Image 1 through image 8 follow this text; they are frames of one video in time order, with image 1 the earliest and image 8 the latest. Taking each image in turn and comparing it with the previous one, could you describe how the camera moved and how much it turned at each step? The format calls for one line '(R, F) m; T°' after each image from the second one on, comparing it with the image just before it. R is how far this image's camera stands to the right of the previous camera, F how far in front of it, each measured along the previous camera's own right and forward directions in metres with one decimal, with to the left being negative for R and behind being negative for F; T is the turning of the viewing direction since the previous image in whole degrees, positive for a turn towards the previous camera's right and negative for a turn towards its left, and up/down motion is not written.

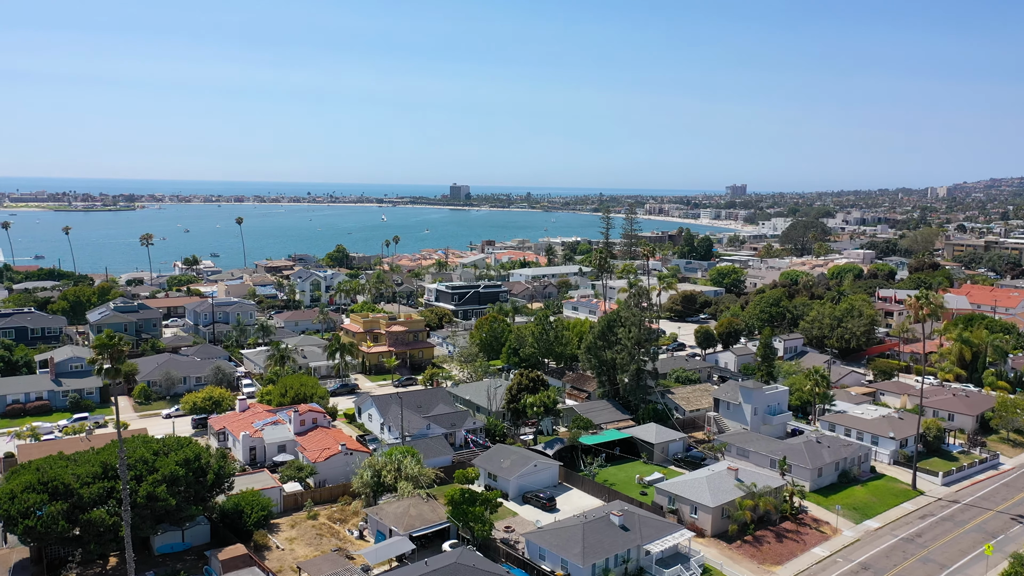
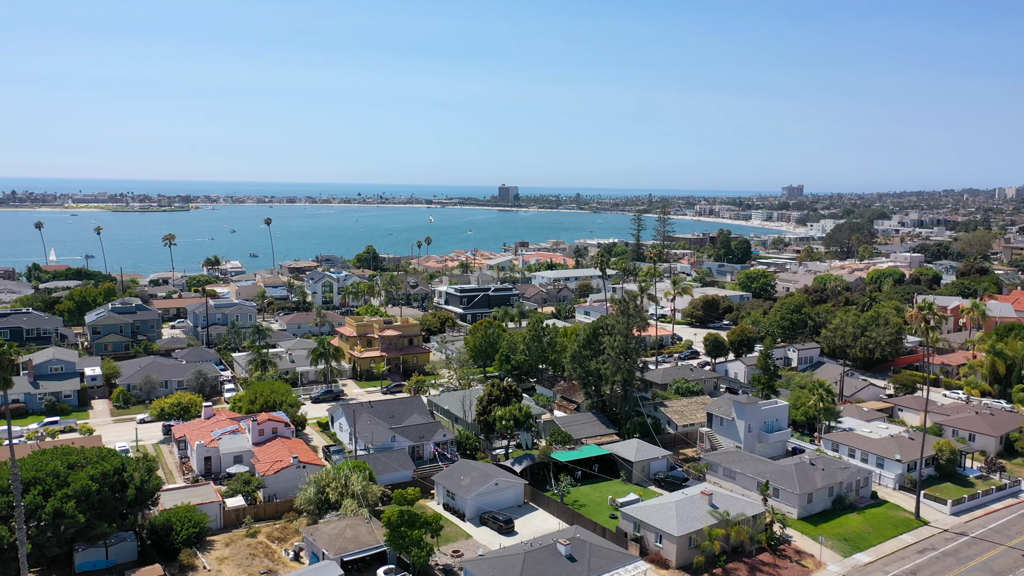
(+3.6, +2.3) m; -4°
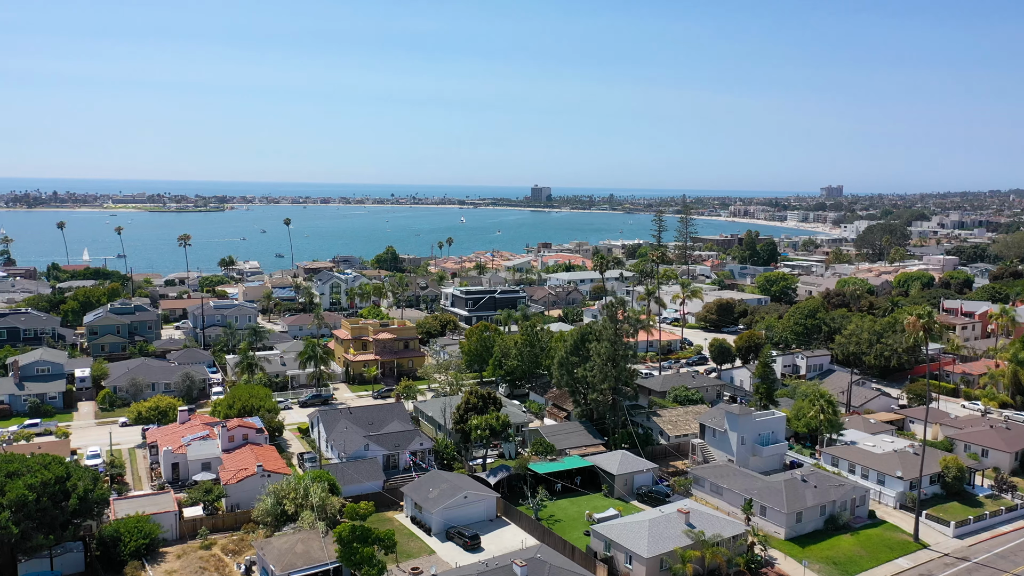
(+2.4, +1.5) m; -3°
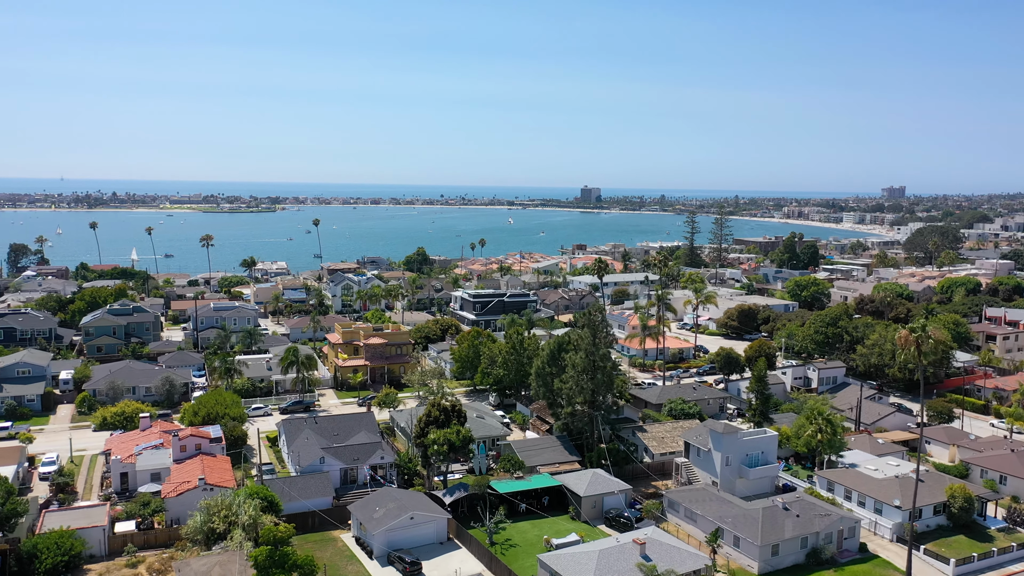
(+3.6, +2.3) m; -4°
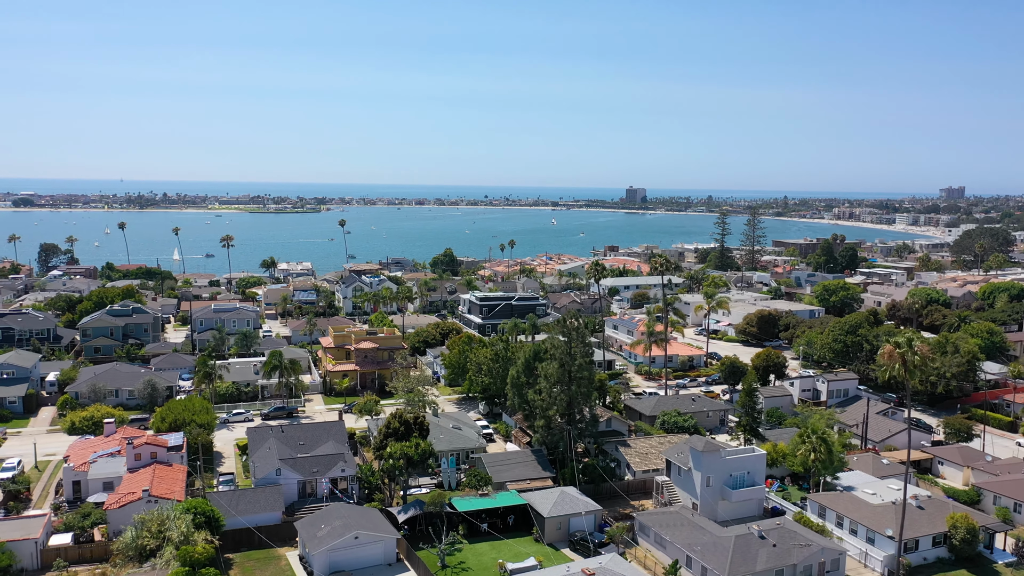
(+3.1, +2.0) m; -3°
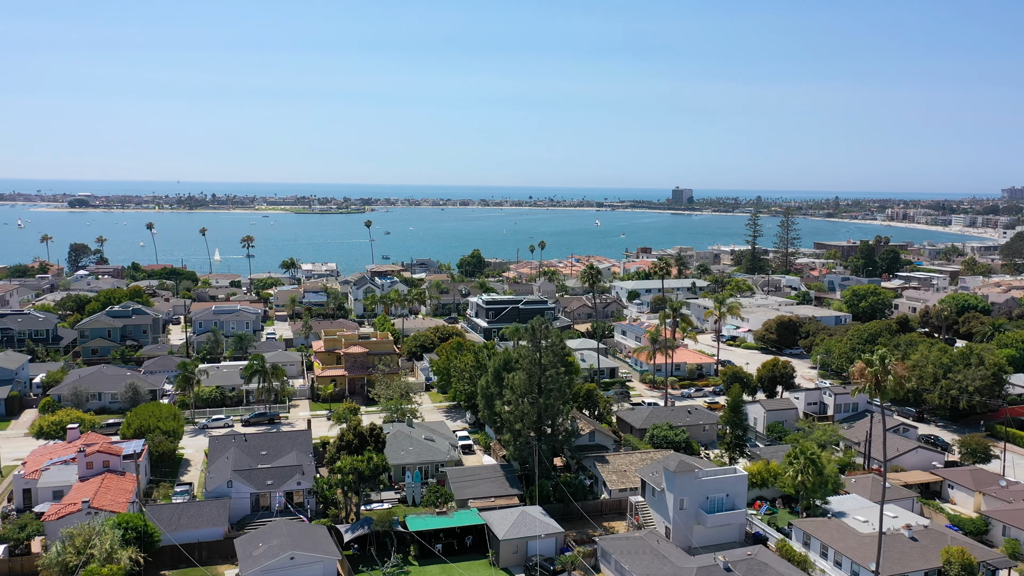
(+3.1, +2.0) m; -3°
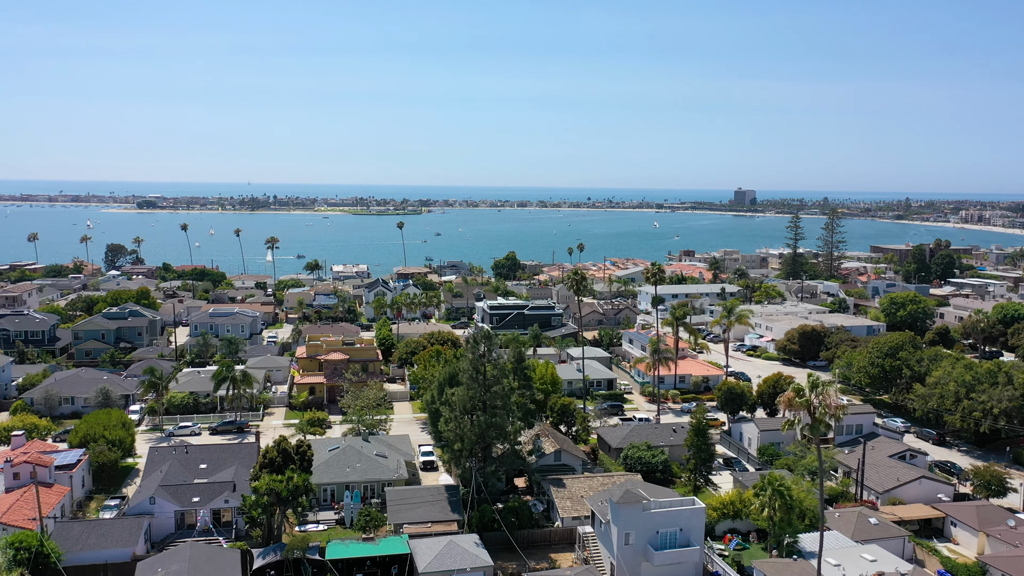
(+4.2, +2.7) m; -5°
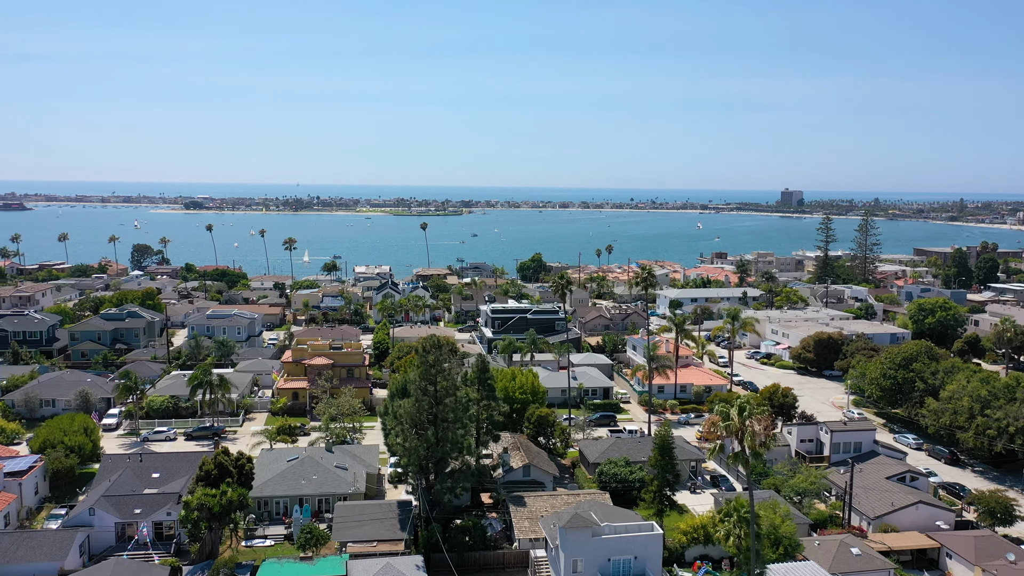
(+3.0, +1.9) m; -3°
